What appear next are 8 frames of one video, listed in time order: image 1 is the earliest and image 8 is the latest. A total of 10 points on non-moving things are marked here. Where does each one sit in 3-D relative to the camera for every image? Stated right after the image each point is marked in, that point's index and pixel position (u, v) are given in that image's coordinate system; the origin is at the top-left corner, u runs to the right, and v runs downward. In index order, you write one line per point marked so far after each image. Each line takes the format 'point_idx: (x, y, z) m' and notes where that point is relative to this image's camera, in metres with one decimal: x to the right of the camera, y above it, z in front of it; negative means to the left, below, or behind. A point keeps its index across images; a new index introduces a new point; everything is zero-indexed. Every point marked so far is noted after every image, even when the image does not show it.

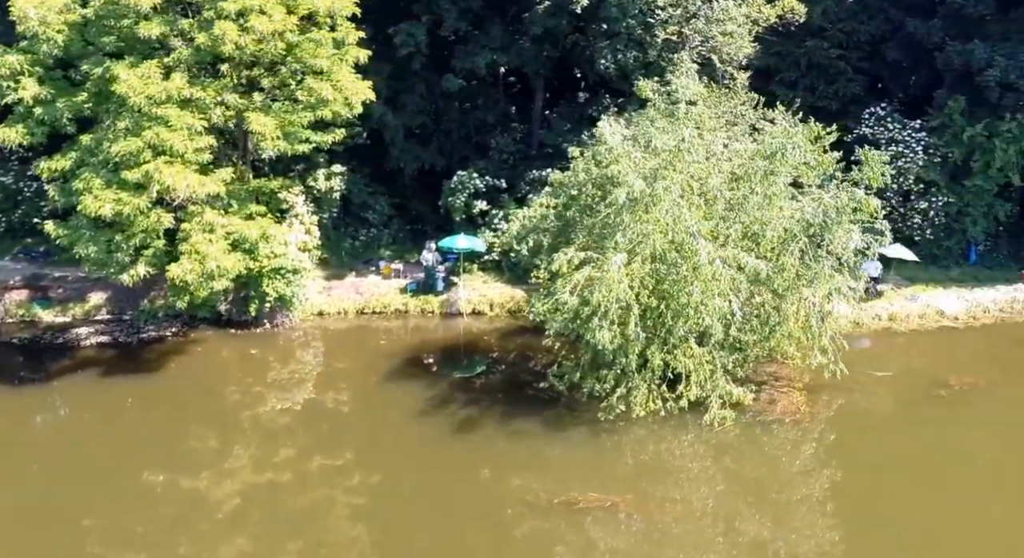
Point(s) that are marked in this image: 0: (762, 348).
0: (+3.6, -1.0, +12.5) m
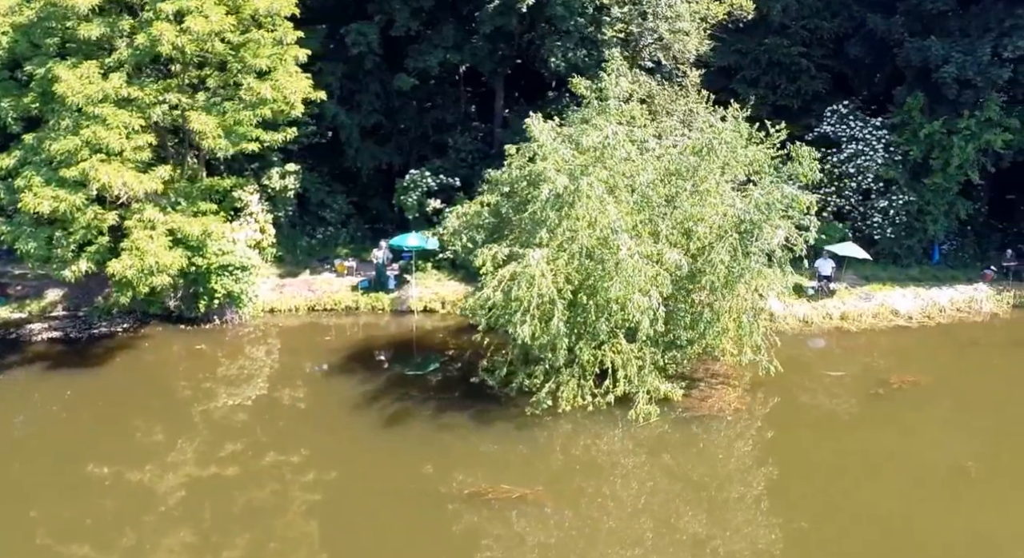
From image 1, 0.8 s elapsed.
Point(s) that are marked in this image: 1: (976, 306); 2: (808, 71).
0: (+2.6, -0.9, +12.5) m
1: (+8.6, -0.5, +16.5) m
2: (+6.1, +4.3, +18.2) m
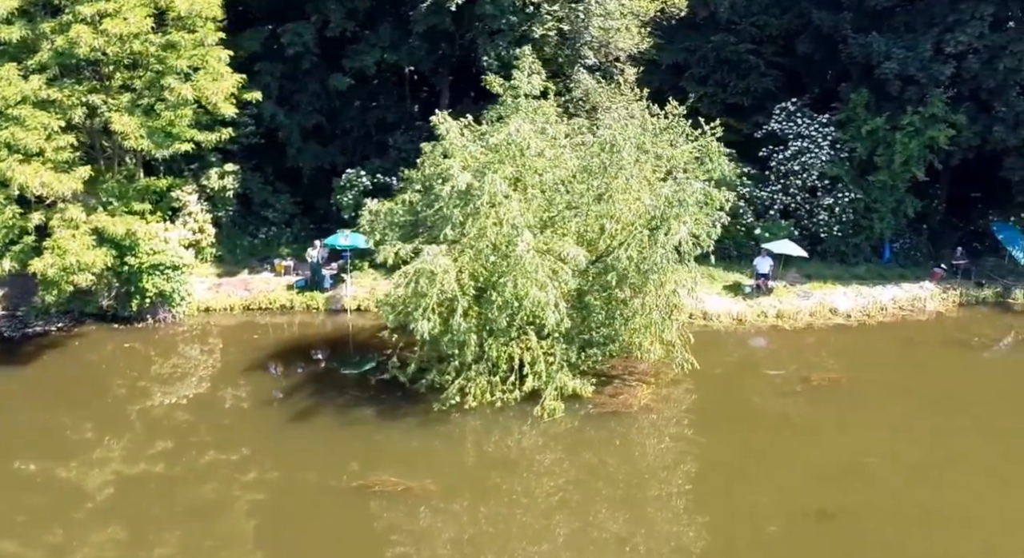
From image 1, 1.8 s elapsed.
0: (+1.4, -0.9, +12.5) m
1: (+7.5, -0.5, +16.3) m
2: (+5.0, +4.3, +18.1) m
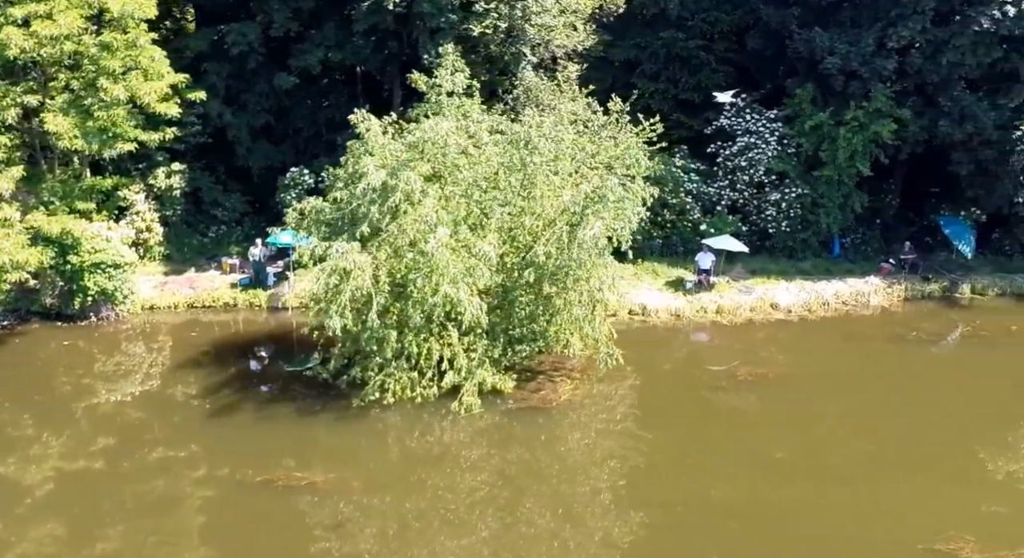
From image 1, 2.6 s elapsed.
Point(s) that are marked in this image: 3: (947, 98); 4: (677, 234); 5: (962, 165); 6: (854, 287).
0: (+0.3, -0.8, +12.6) m
1: (+6.5, -0.4, +16.3) m
2: (+4.0, +4.4, +18.1) m
3: (+8.1, +3.4, +16.4) m
4: (+3.2, +0.9, +17.3) m
5: (+8.5, +2.2, +16.9) m
6: (+6.4, -0.1, +16.5) m
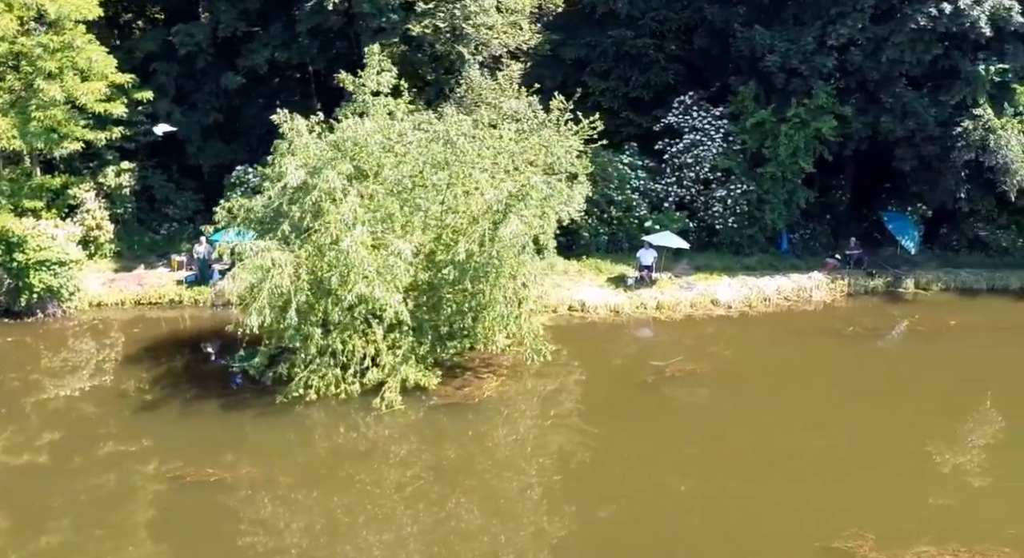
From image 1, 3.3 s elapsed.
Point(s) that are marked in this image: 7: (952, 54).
0: (-0.8, -0.8, +12.8) m
1: (+5.4, -0.3, +16.4) m
2: (+3.0, +4.5, +18.3) m
3: (+7.0, +3.4, +16.5) m
4: (+2.2, +1.0, +17.4) m
5: (+7.5, +2.3, +17.0) m
6: (+5.3, -0.1, +16.7) m
7: (+8.2, +4.2, +16.4) m
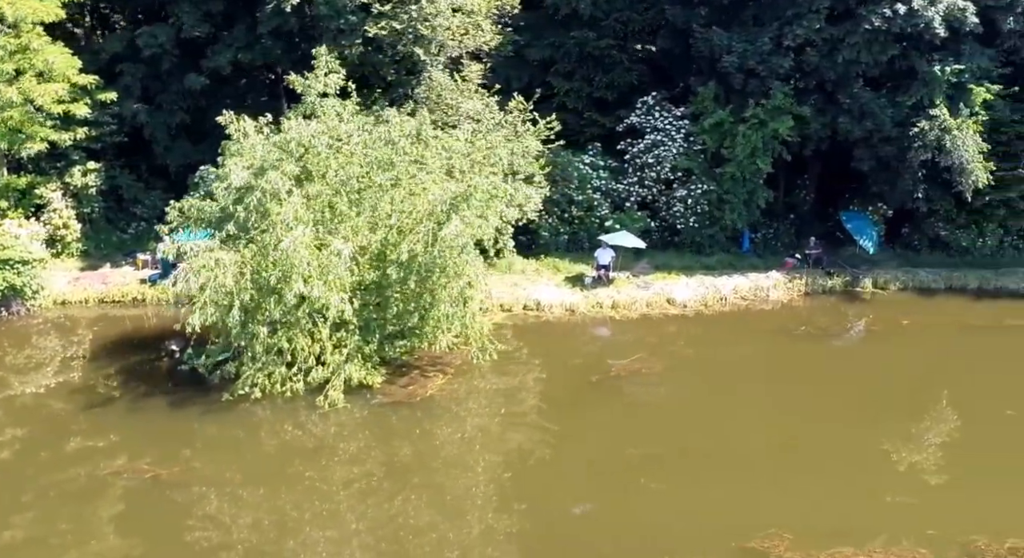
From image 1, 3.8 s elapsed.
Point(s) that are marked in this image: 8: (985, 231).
0: (-1.6, -0.8, +12.9) m
1: (+4.7, -0.3, +16.5) m
2: (+2.3, +4.5, +18.4) m
3: (+6.3, +3.5, +16.6) m
4: (+1.4, +1.0, +17.6) m
5: (+6.8, +2.3, +17.1) m
6: (+4.6, 0.0, +16.8) m
7: (+7.4, +4.2, +16.5) m
8: (+9.4, +0.9, +17.5) m
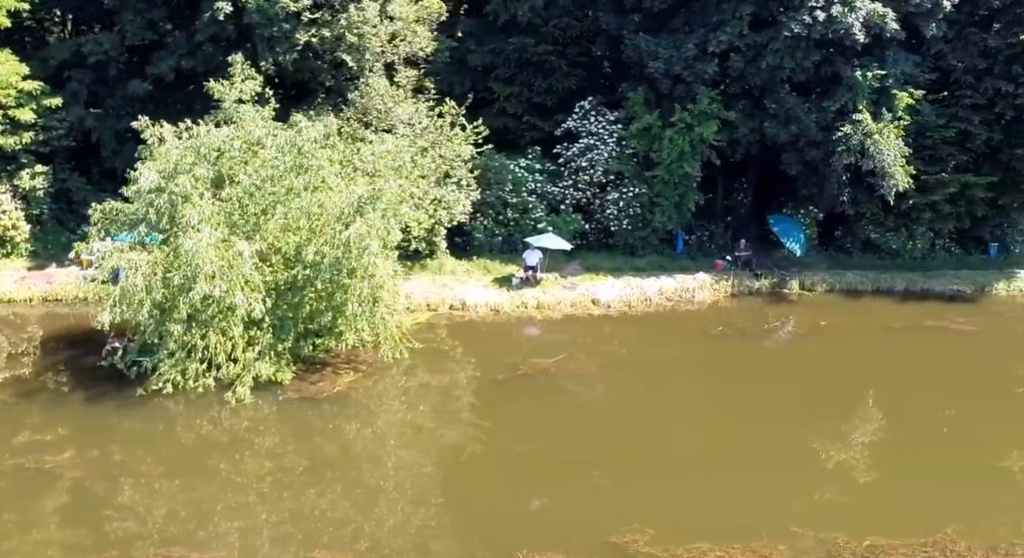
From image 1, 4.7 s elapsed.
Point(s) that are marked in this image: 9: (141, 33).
0: (-2.9, -0.8, +13.4) m
1: (+3.4, -0.3, +16.9) m
2: (+1.0, +4.5, +18.8) m
3: (+5.0, +3.4, +17.0) m
4: (+0.2, +1.0, +18.0) m
5: (+5.5, +2.2, +17.4) m
6: (+3.3, -0.1, +17.1) m
7: (+6.1, +4.1, +16.8) m
8: (+8.1, +0.9, +17.8) m
9: (-7.2, +4.8, +17.1) m
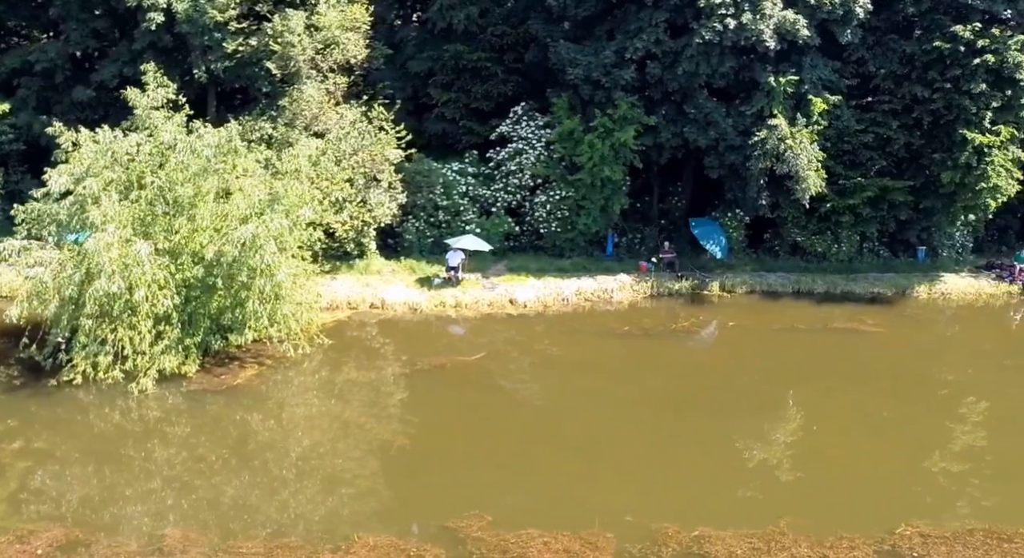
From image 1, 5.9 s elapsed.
0: (-4.6, -0.7, +14.0) m
1: (+1.9, -0.3, +17.3) m
2: (-0.4, +4.5, +19.3) m
3: (+3.5, +3.4, +17.3) m
4: (-1.3, +0.9, +18.5) m
5: (+4.0, +2.2, +17.7) m
6: (+1.8, -0.1, +17.5) m
7: (+4.6, +4.1, +17.1) m
8: (+6.6, +0.8, +18.0) m
9: (-8.6, +4.8, +17.9) m
